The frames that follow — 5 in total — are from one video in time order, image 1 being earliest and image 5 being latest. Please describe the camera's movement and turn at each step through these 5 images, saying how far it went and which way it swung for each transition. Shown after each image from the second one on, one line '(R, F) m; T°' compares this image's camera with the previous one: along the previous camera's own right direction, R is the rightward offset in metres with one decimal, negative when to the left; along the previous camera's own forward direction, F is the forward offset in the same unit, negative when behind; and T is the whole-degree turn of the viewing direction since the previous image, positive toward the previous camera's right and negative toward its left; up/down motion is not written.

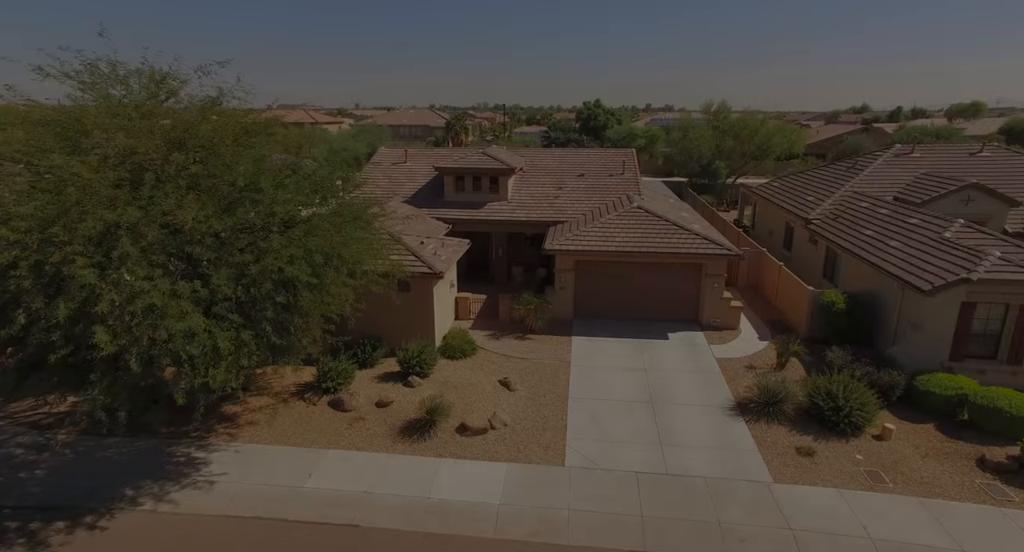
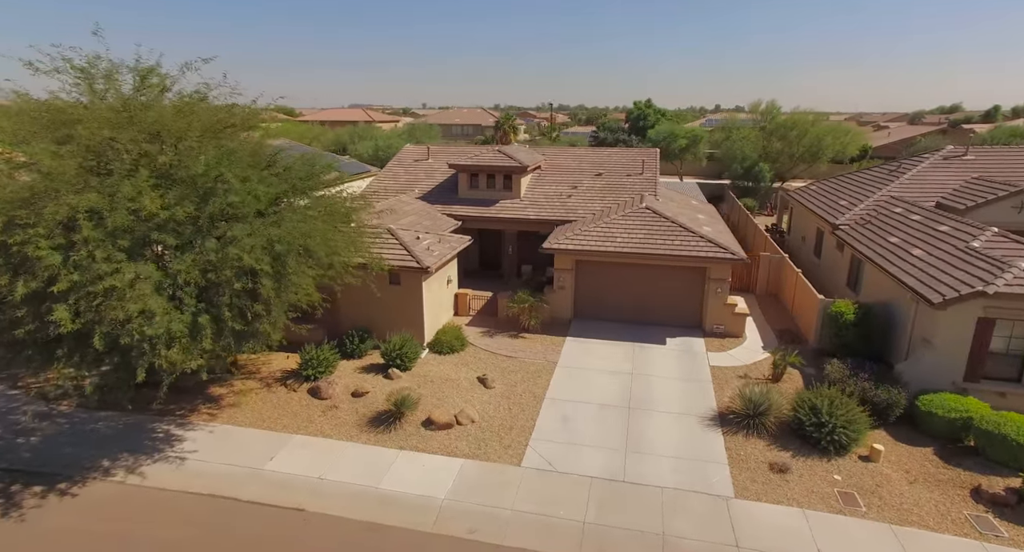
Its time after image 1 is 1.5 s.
(+1.8, +0.2) m; -6°
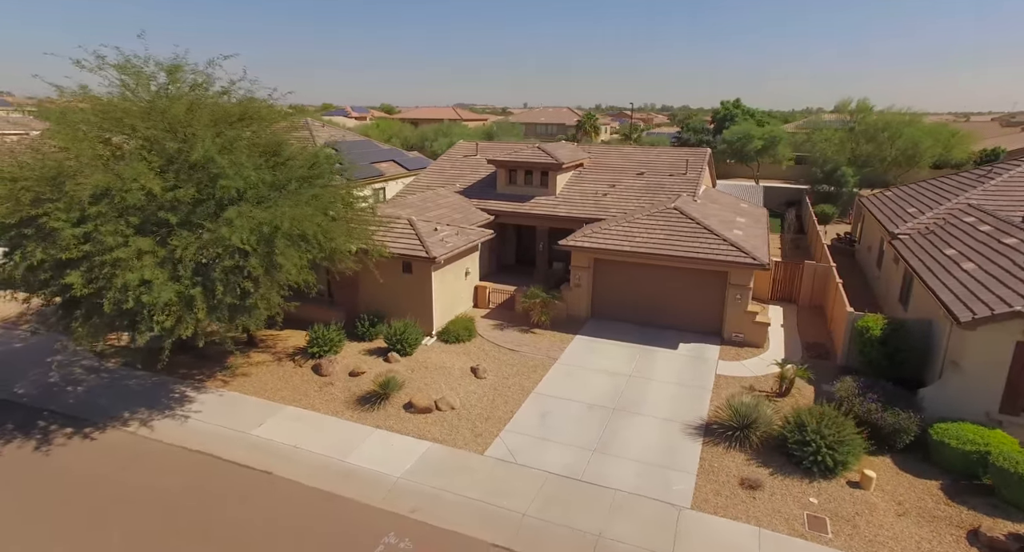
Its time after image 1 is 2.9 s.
(+2.3, 0.0) m; -9°
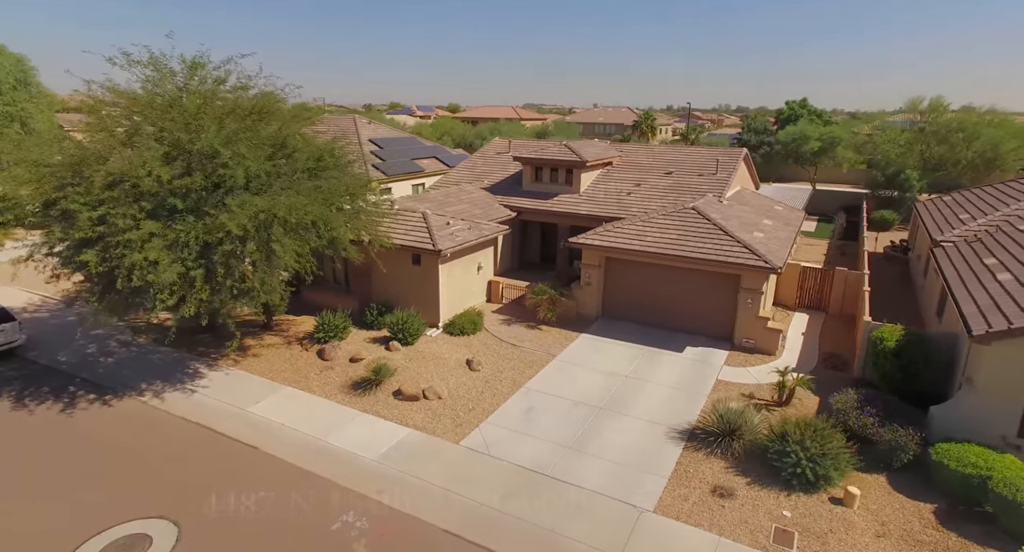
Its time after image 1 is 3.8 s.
(+1.6, 0.0) m; -6°
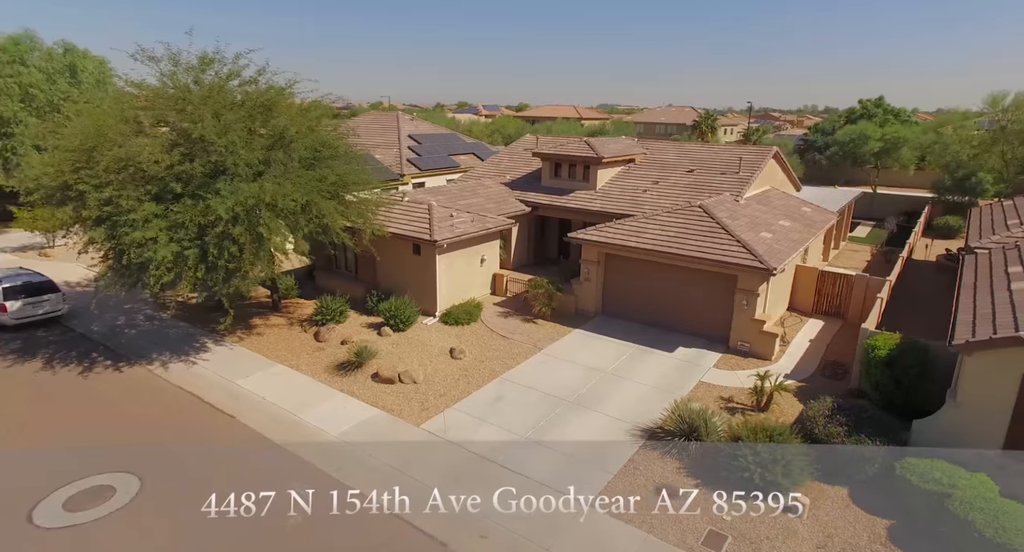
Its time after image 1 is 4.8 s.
(+2.0, 0.0) m; -7°
